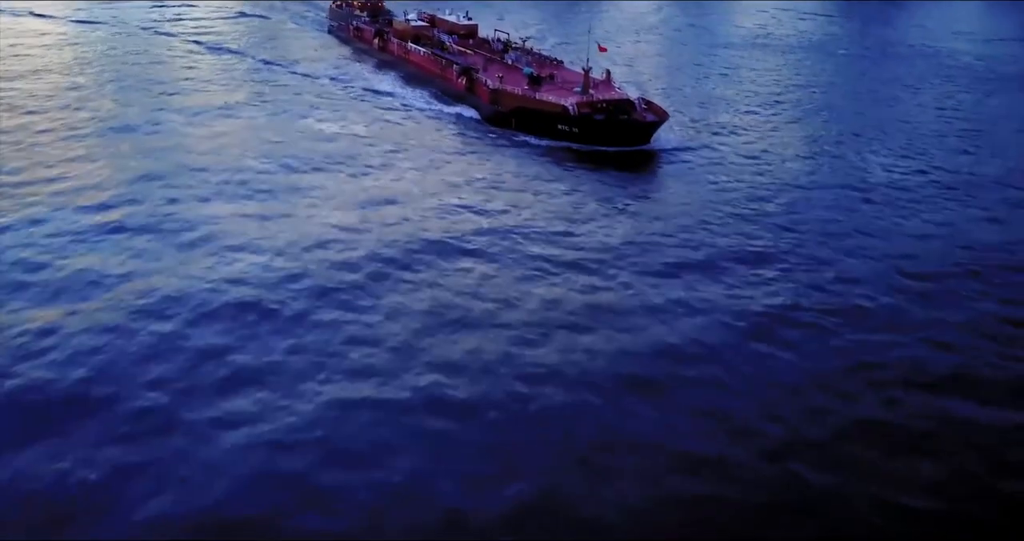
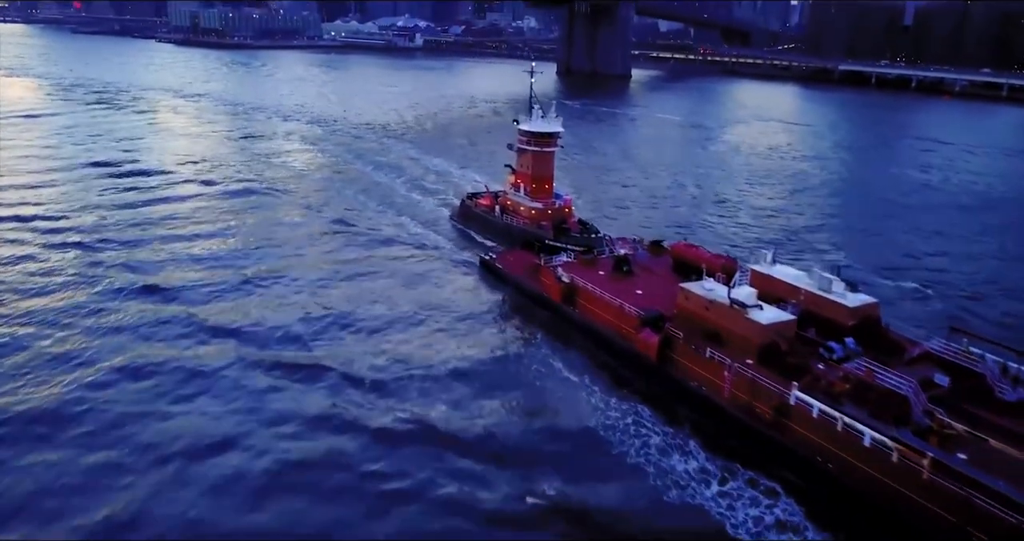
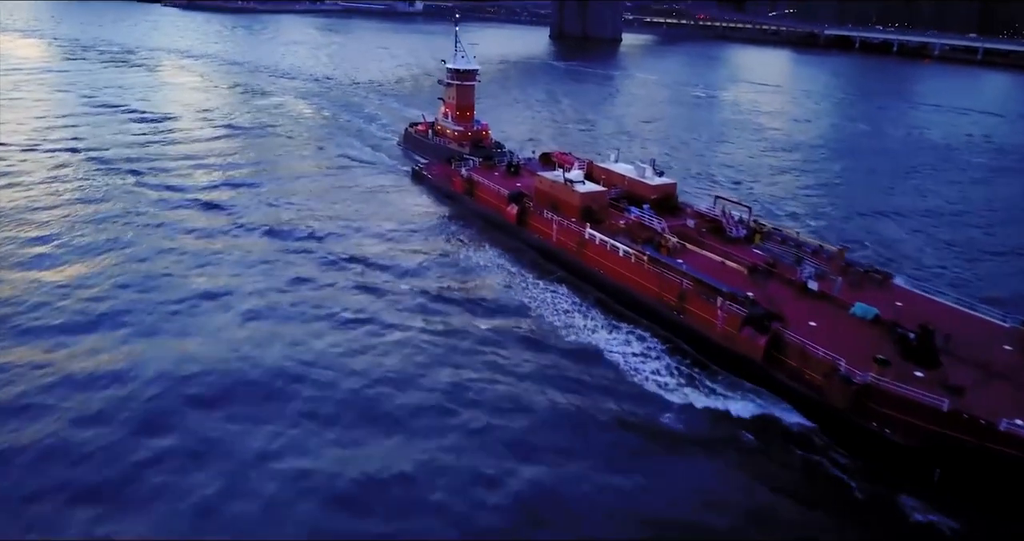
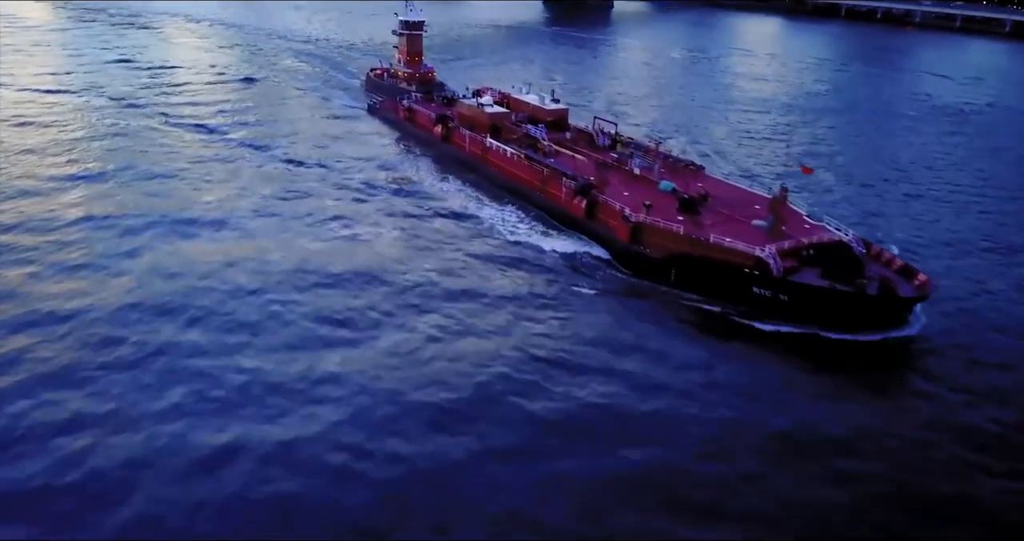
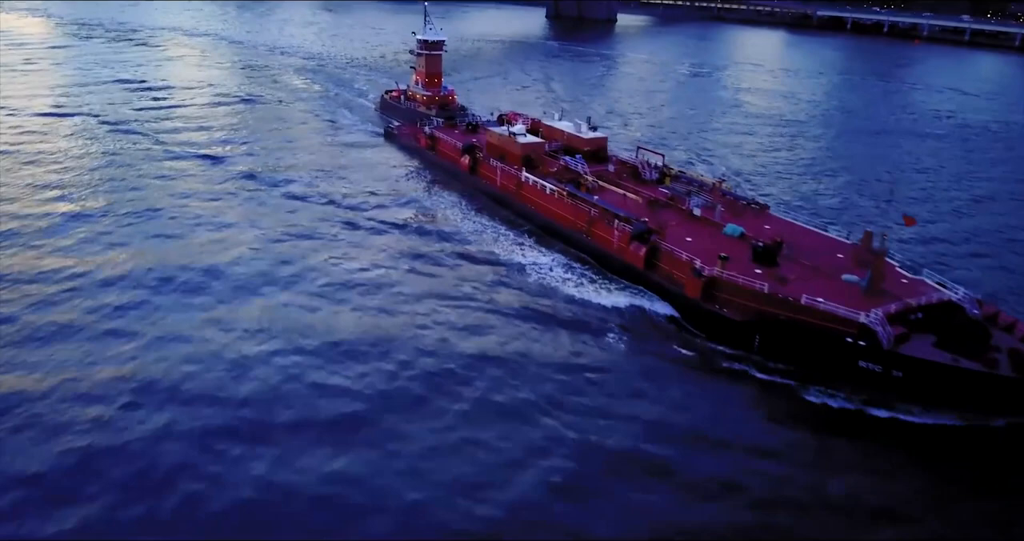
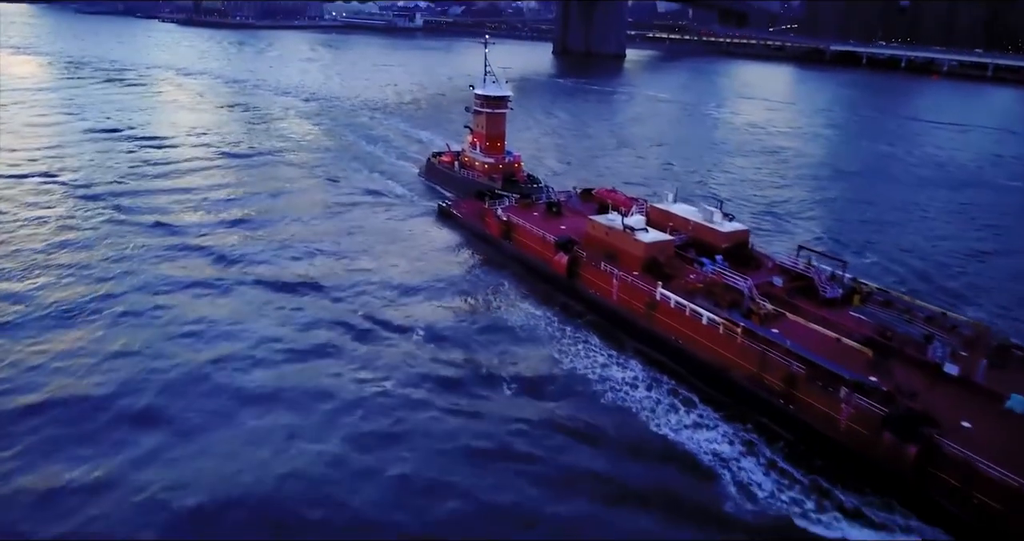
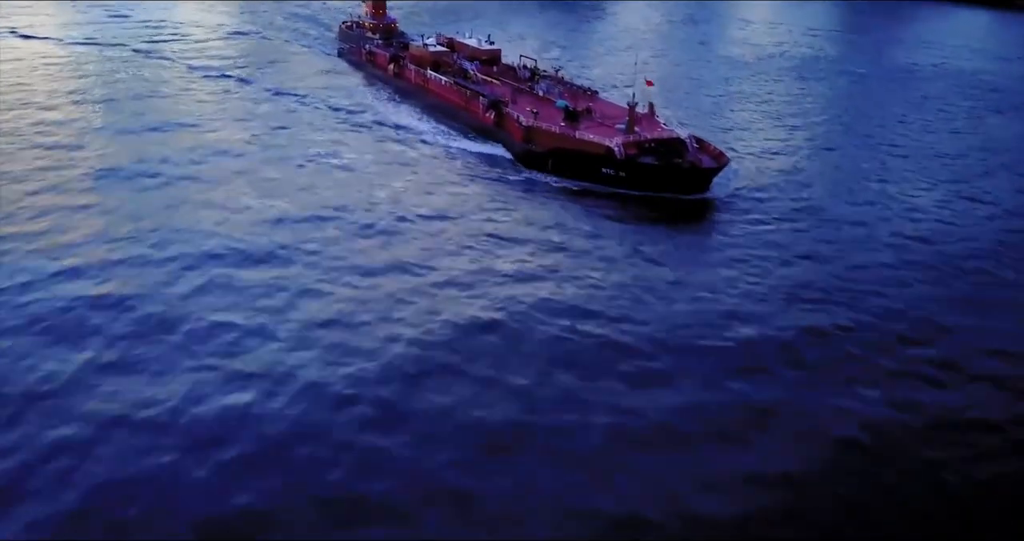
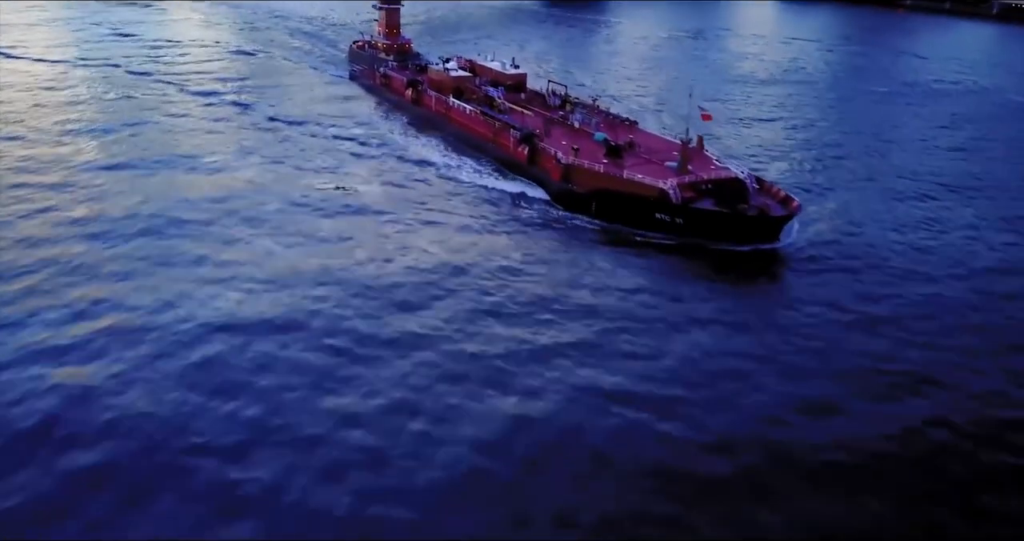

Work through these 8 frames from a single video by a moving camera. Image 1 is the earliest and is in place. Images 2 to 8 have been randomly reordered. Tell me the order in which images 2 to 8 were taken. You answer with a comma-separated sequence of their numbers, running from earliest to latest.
7, 8, 4, 5, 3, 6, 2
